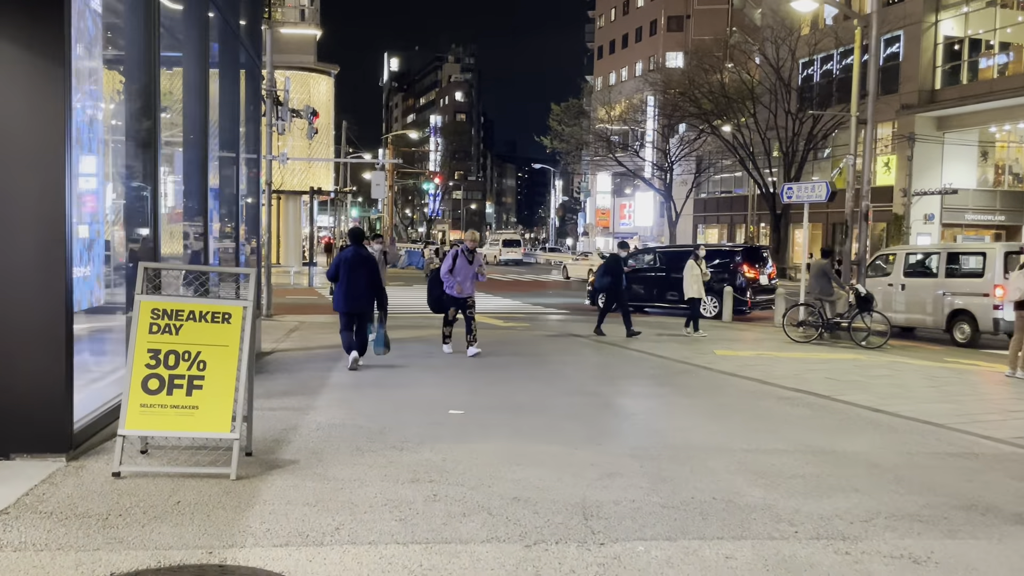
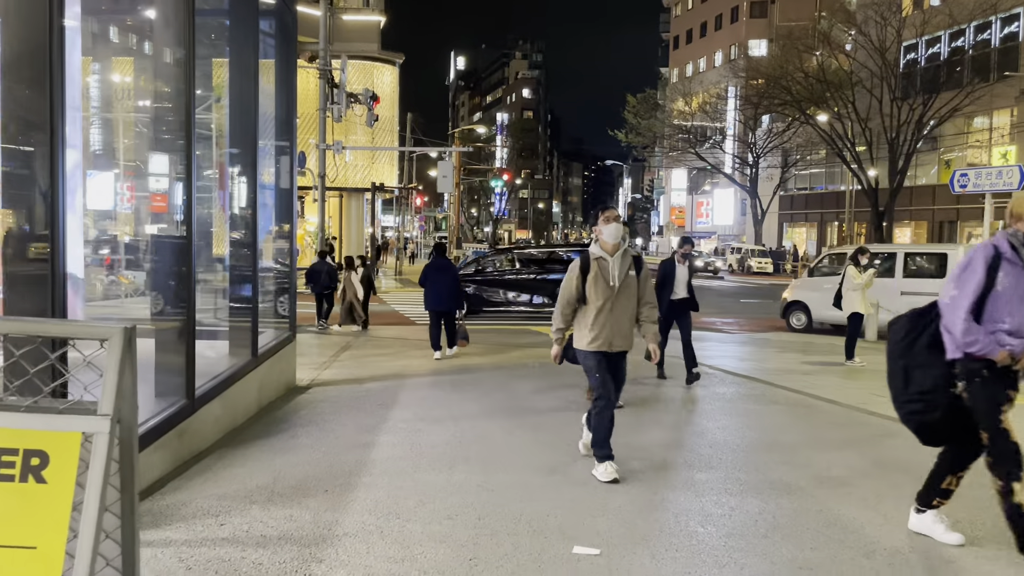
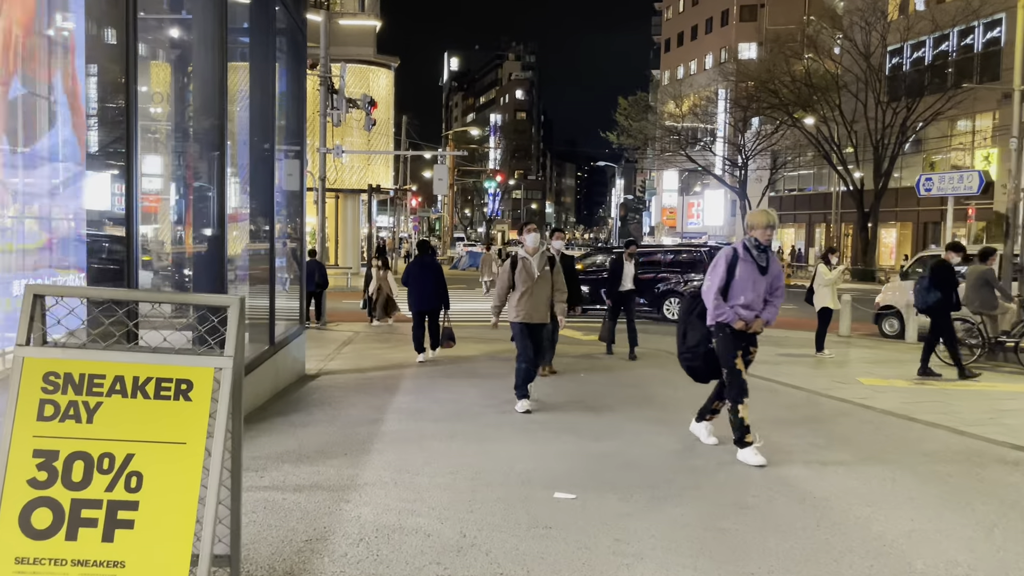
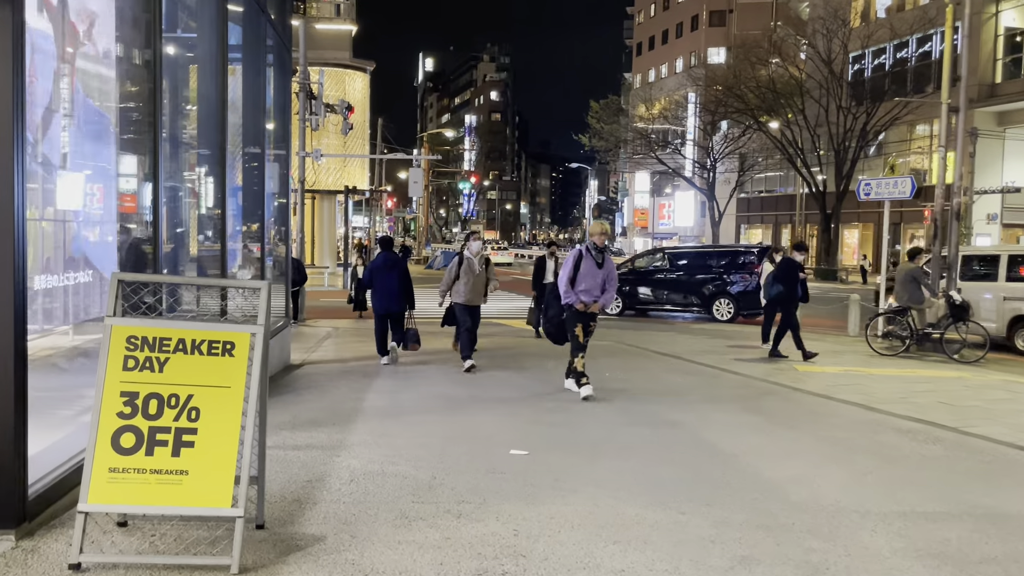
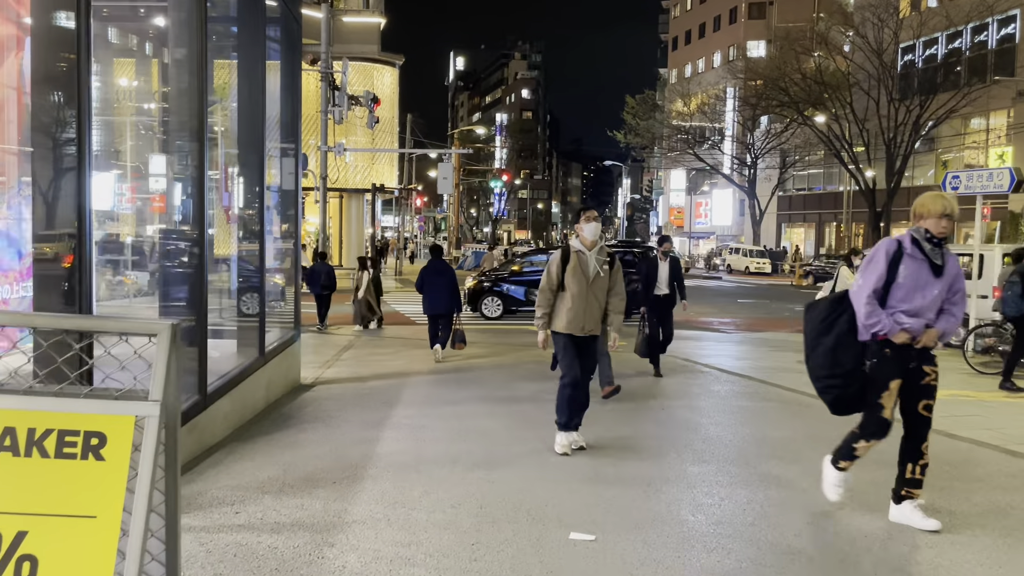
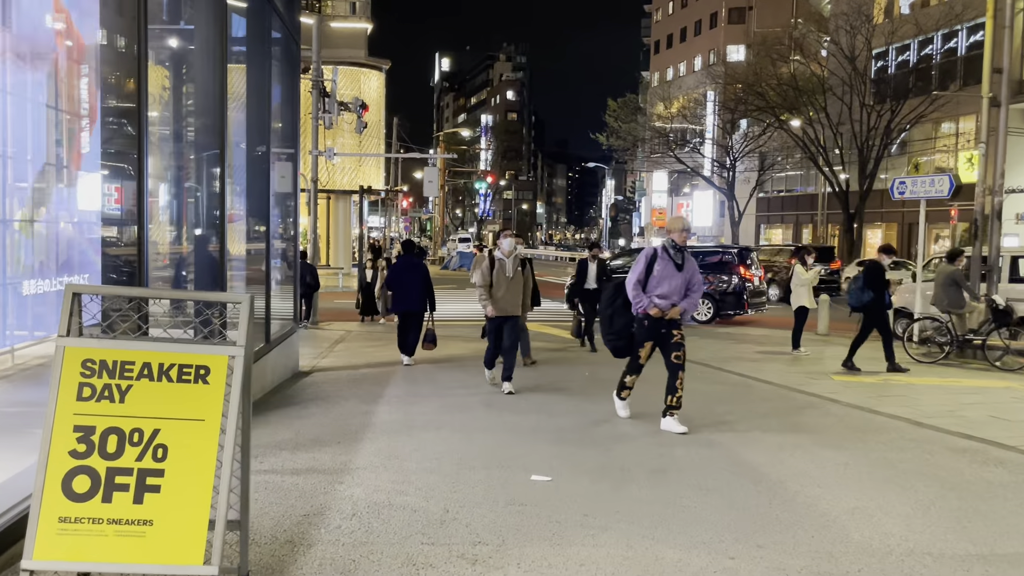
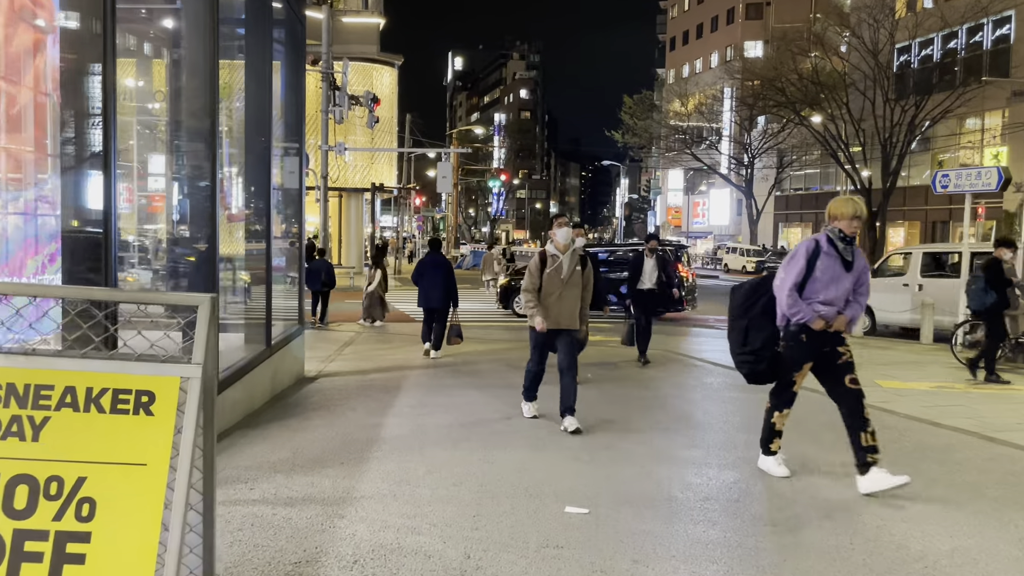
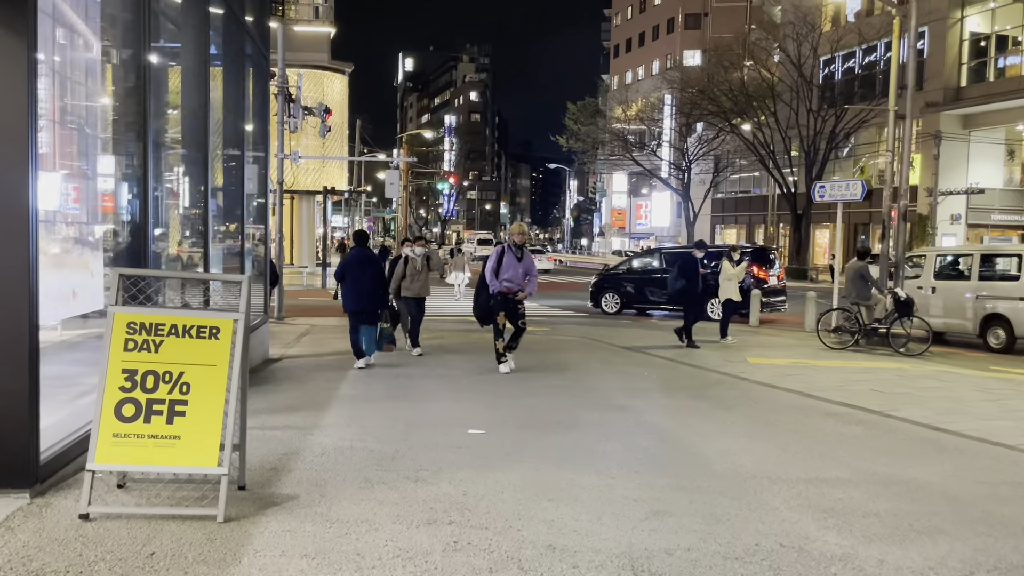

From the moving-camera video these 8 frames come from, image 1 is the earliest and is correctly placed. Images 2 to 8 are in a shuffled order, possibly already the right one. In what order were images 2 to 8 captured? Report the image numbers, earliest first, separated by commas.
8, 4, 6, 3, 7, 5, 2
